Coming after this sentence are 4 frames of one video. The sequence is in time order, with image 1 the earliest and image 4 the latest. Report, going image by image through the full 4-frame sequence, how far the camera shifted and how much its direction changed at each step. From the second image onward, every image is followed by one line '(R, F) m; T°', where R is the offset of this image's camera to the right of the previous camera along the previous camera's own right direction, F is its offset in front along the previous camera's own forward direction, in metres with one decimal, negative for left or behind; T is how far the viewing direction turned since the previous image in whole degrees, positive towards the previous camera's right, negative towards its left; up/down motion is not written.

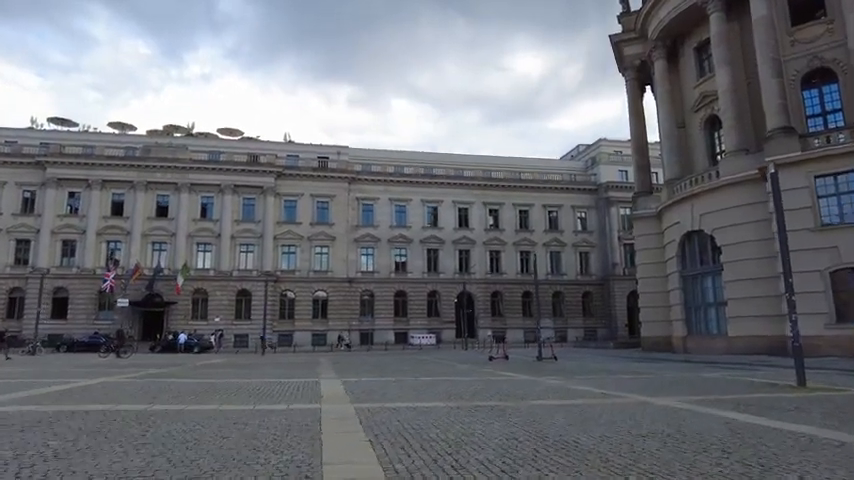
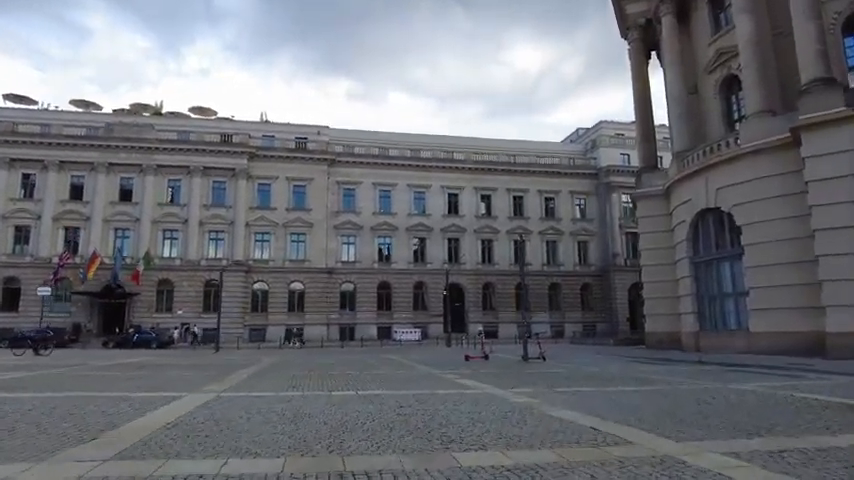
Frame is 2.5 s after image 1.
(+1.5, +4.5) m; 0°
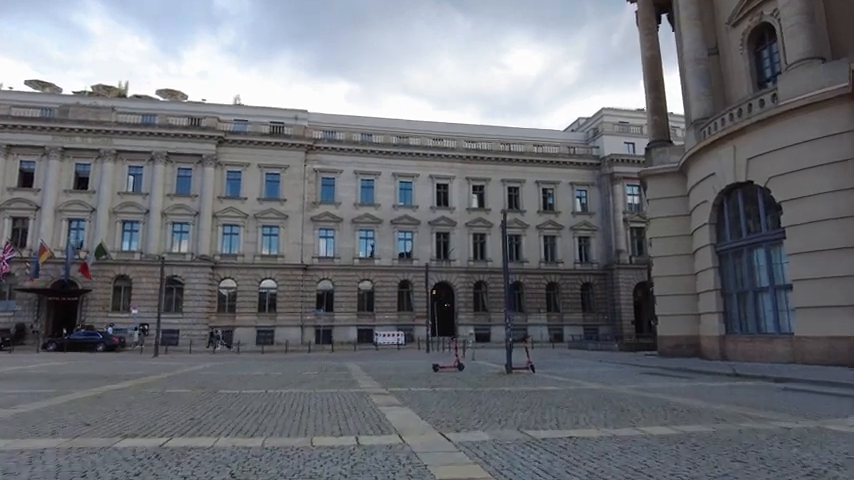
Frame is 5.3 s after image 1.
(+1.4, +4.9) m; 0°
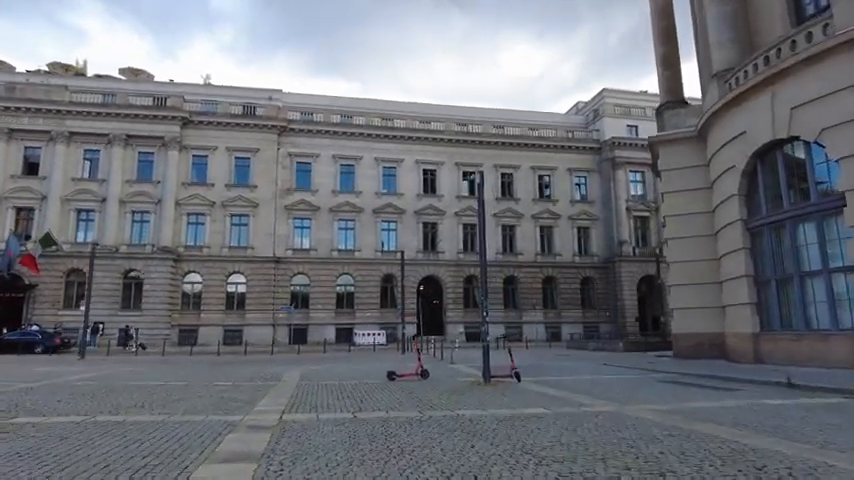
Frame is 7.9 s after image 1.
(+1.1, +4.3) m; 0°
